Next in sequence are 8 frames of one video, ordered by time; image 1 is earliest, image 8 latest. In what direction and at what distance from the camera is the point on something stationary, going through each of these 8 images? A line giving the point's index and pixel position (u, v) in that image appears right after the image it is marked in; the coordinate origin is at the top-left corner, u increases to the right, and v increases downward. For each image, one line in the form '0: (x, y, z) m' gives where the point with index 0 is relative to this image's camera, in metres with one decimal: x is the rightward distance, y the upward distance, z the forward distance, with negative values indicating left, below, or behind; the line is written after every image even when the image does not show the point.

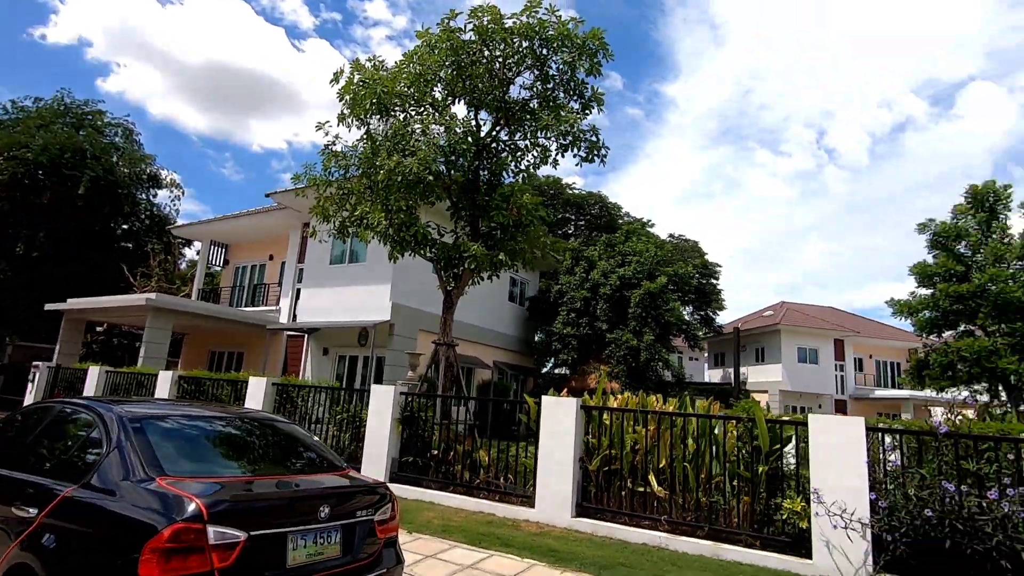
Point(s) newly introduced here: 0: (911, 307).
0: (+14.5, -0.7, +19.6) m
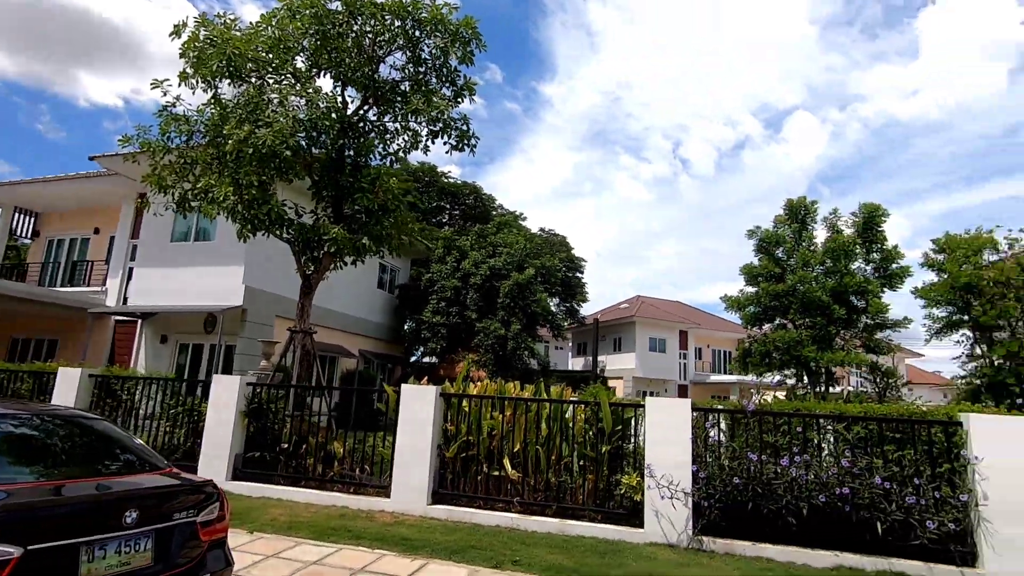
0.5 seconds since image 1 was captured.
0: (+9.5, -0.6, +22.4) m
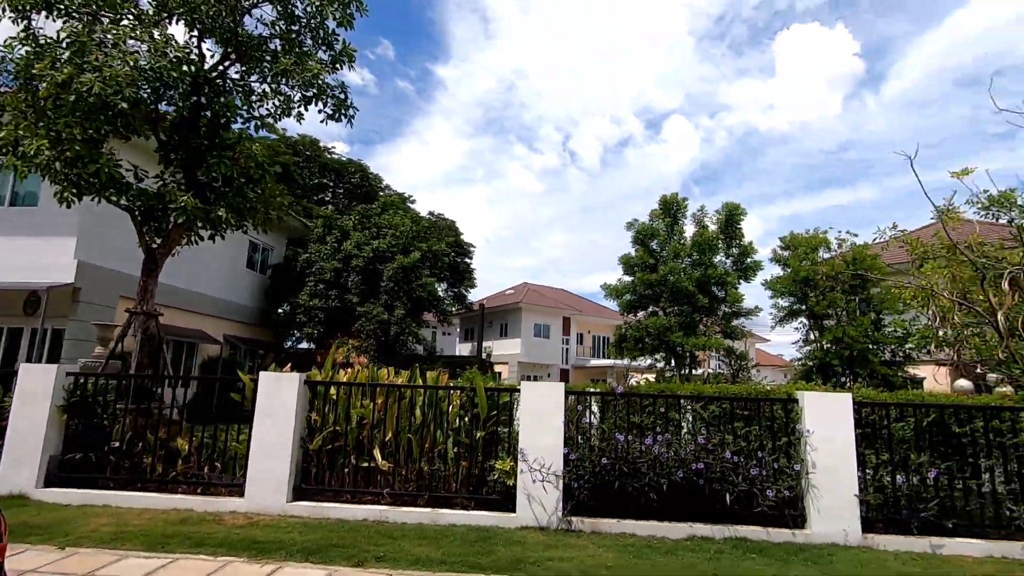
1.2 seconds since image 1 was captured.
0: (+4.6, -0.1, +23.7) m
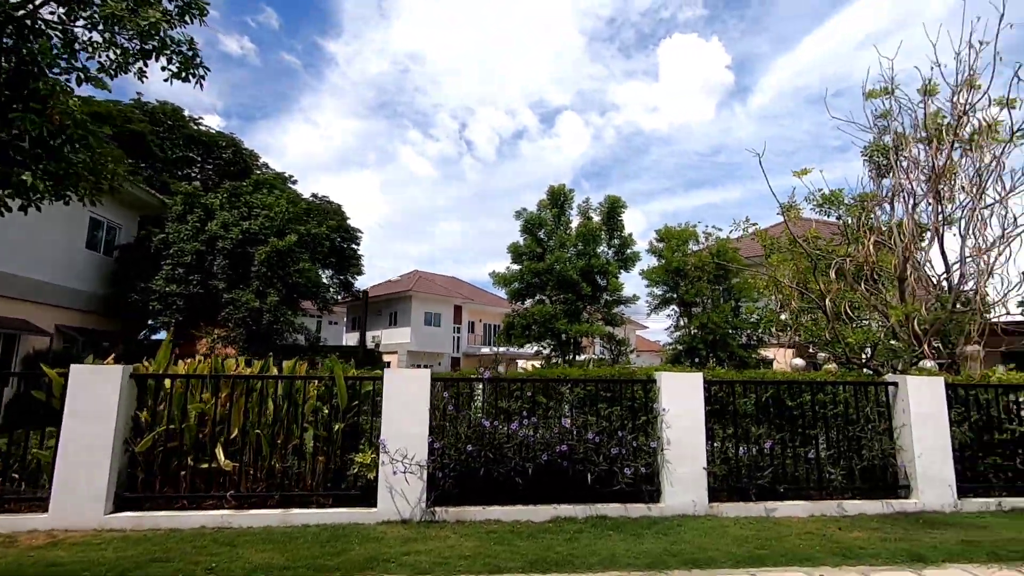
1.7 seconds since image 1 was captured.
0: (-0.3, +0.4, +23.9) m
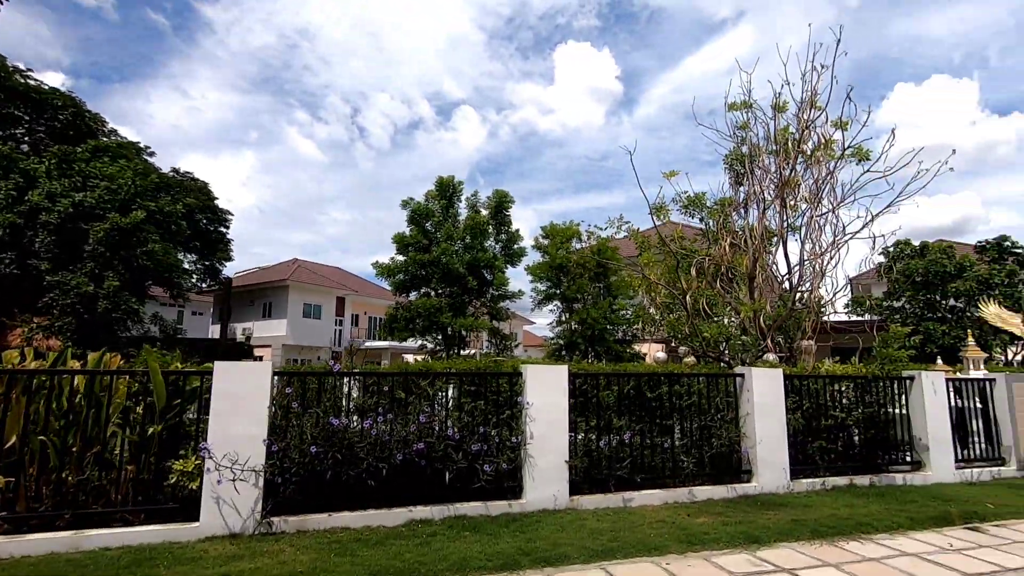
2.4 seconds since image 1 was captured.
0: (-5.2, +0.7, +23.0) m
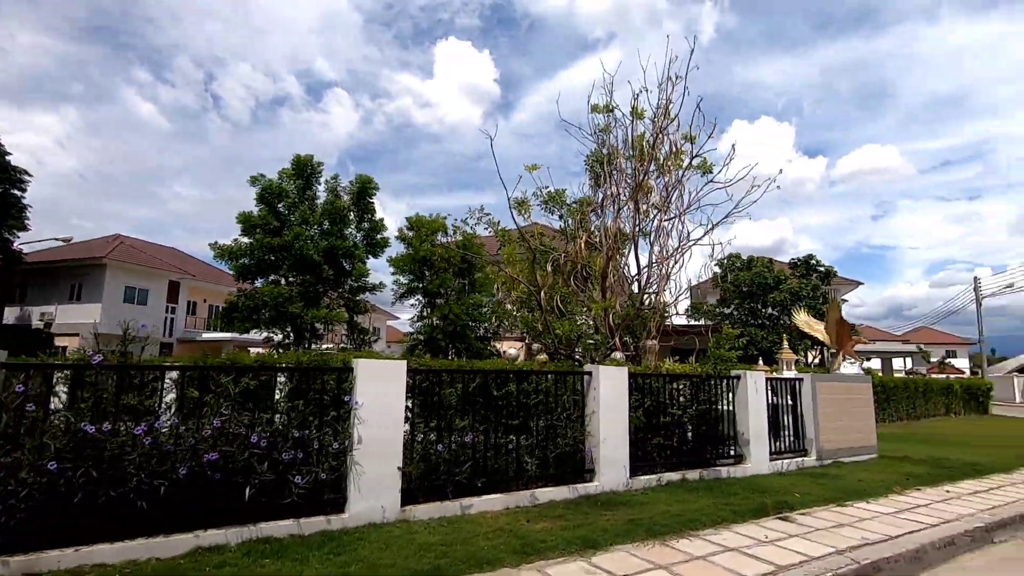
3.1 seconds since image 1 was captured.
0: (-10.7, +1.3, +20.5) m
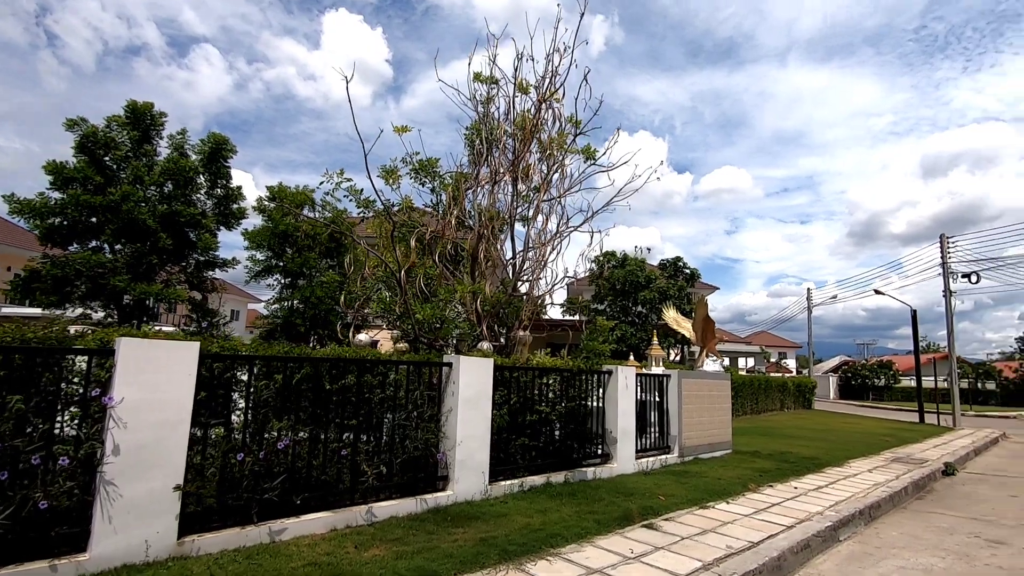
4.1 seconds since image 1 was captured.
0: (-14.9, +2.4, +16.8) m
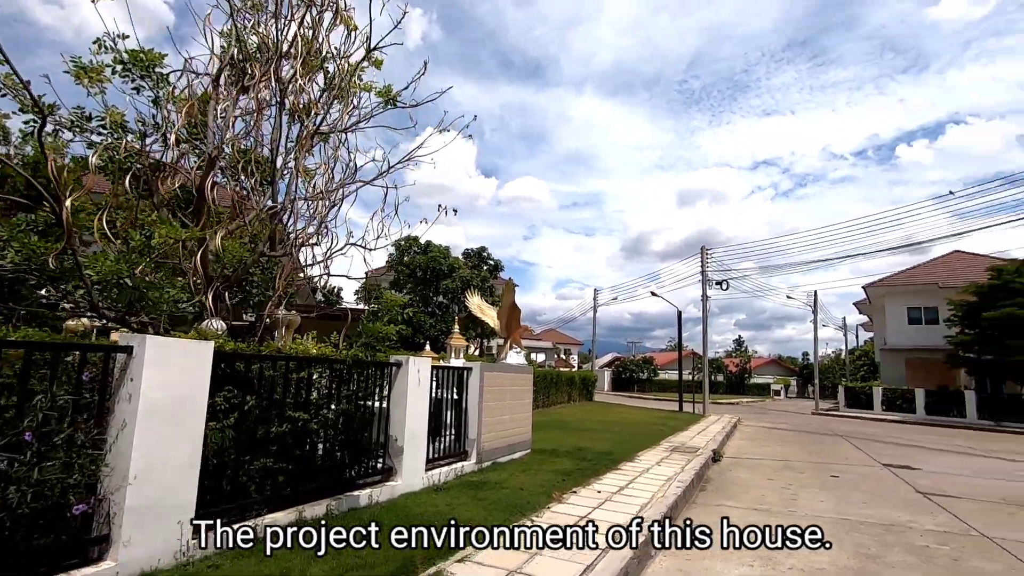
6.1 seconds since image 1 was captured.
0: (-19.5, +3.7, +8.9) m
